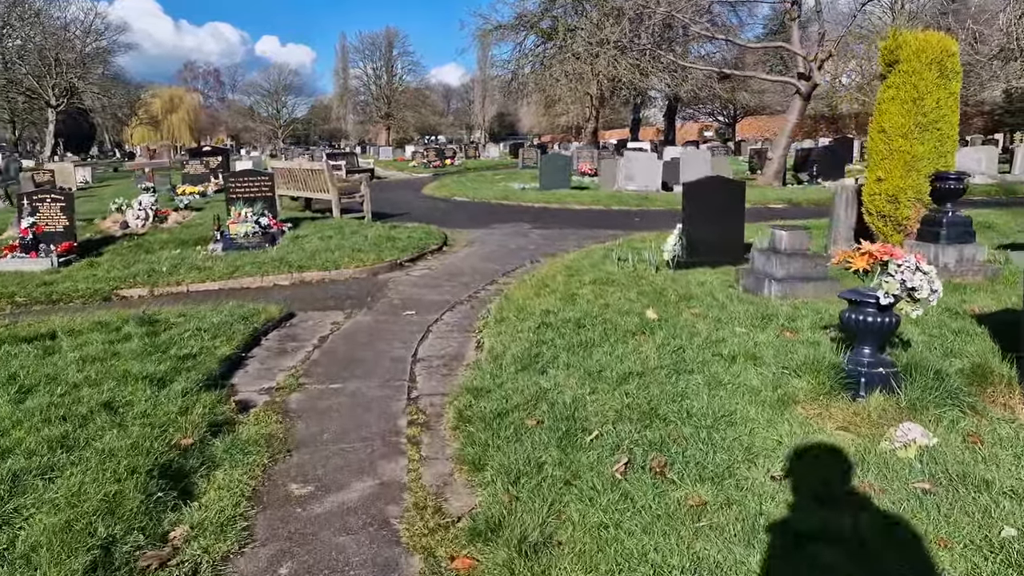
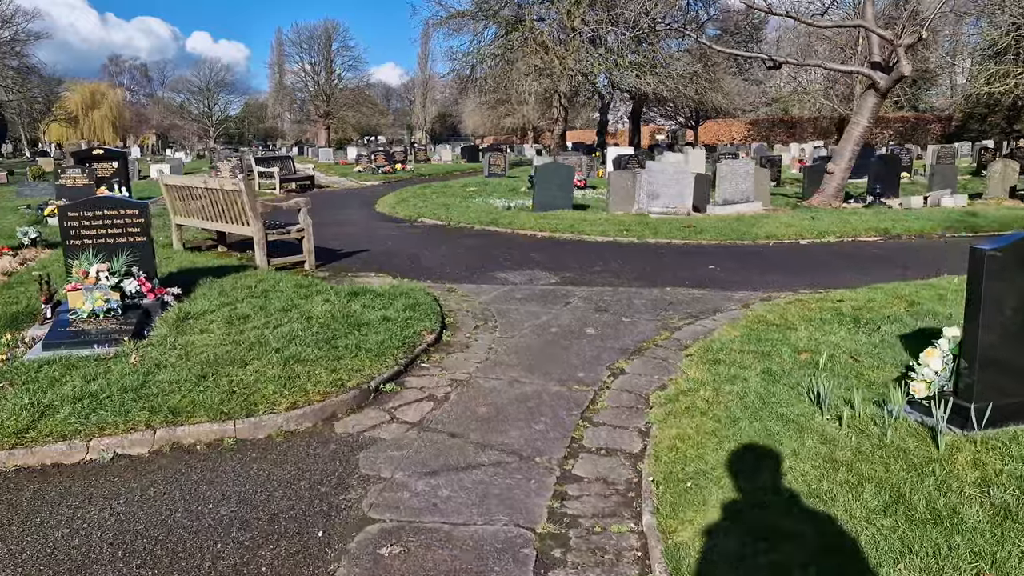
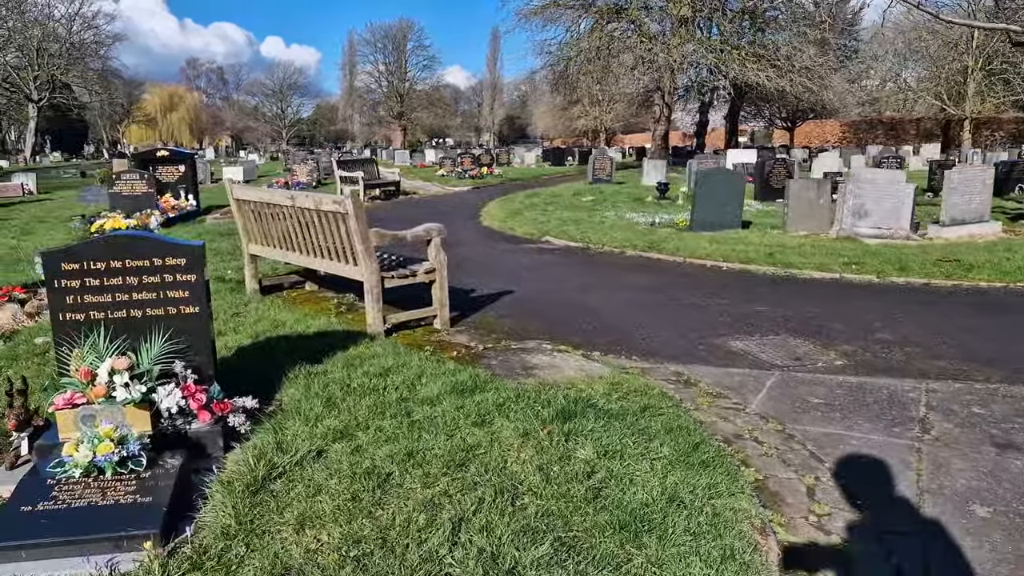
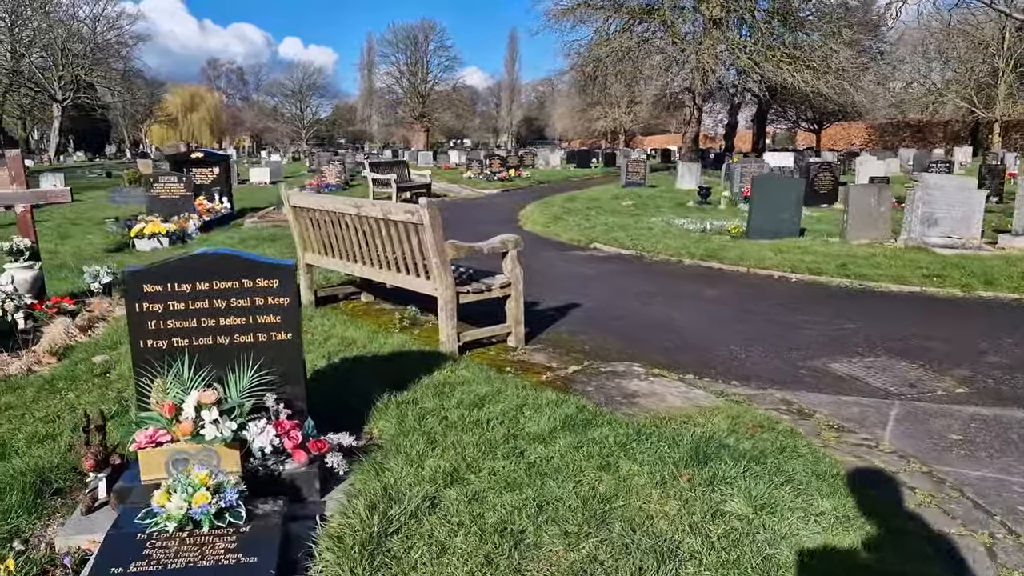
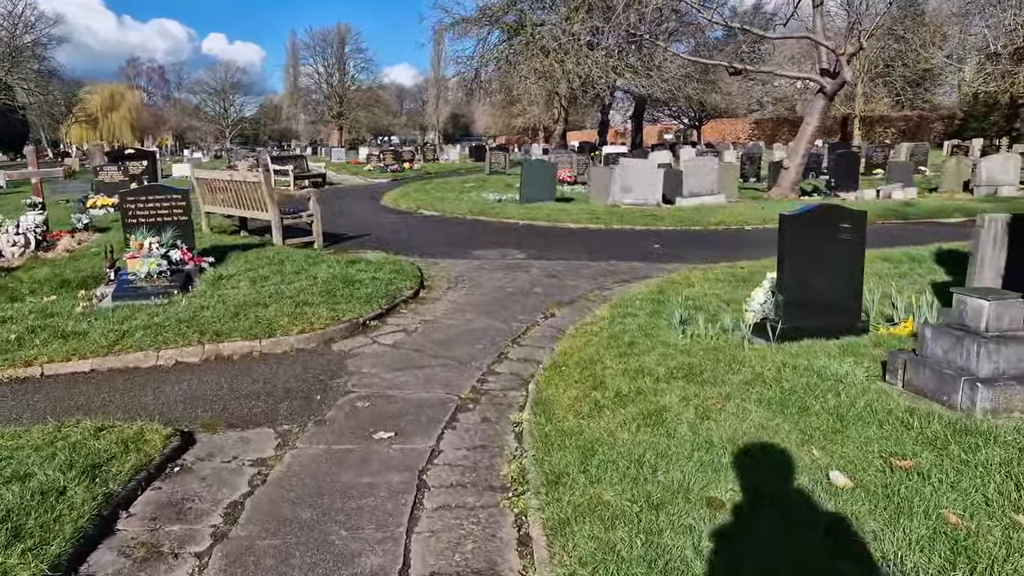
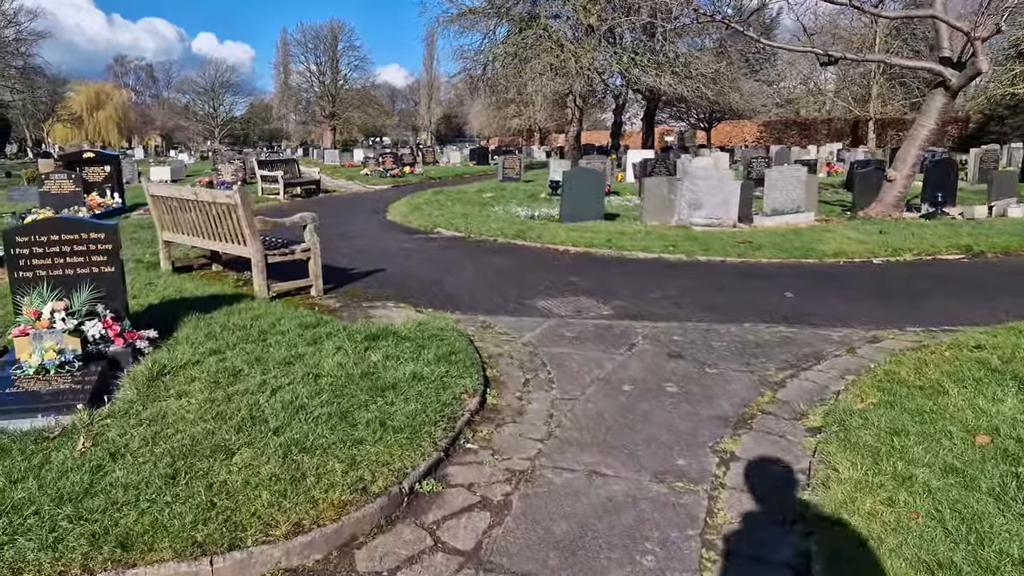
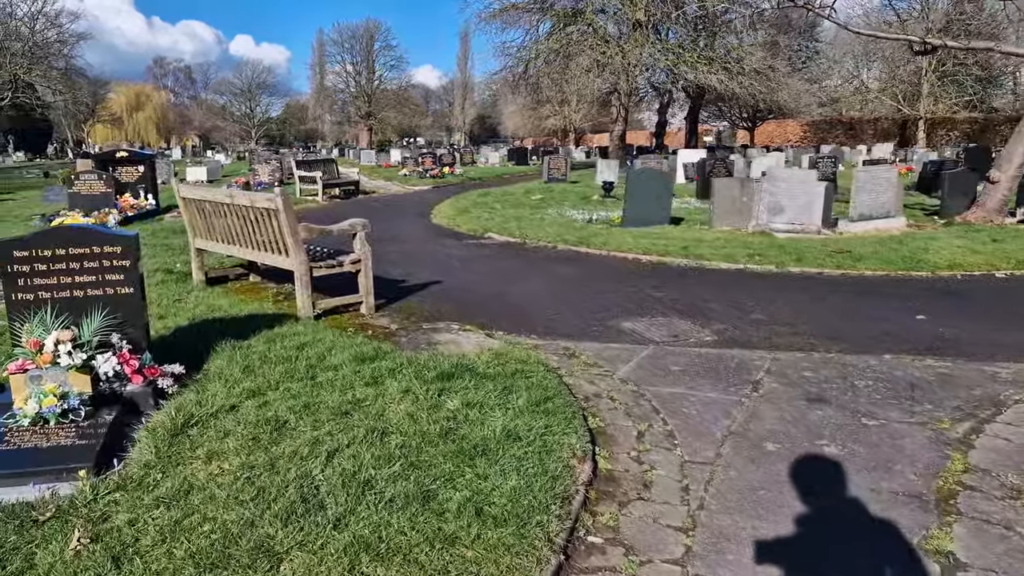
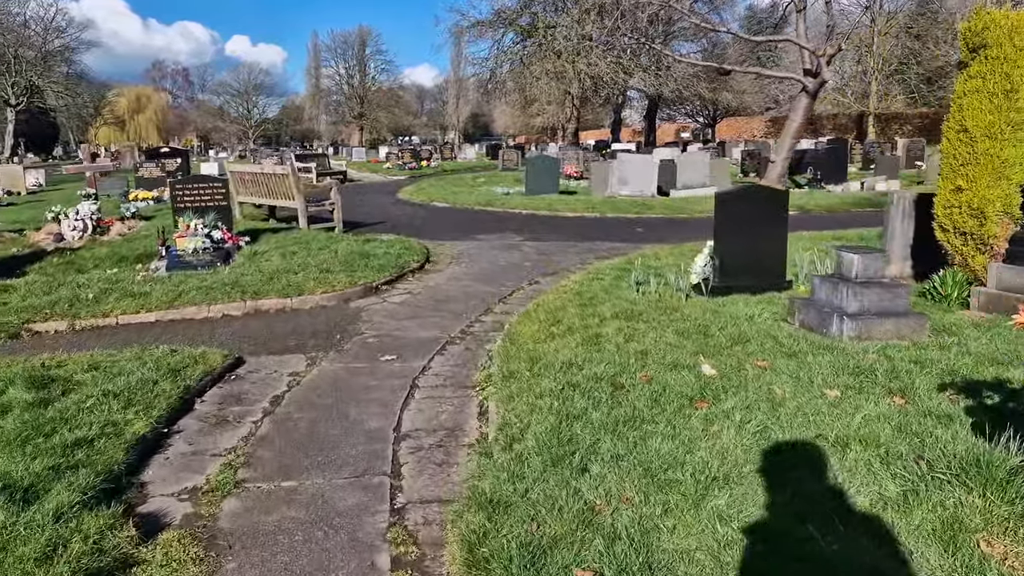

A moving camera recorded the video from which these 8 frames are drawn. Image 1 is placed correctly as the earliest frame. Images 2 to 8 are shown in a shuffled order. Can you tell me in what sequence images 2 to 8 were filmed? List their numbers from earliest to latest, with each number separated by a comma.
8, 5, 2, 6, 7, 3, 4
